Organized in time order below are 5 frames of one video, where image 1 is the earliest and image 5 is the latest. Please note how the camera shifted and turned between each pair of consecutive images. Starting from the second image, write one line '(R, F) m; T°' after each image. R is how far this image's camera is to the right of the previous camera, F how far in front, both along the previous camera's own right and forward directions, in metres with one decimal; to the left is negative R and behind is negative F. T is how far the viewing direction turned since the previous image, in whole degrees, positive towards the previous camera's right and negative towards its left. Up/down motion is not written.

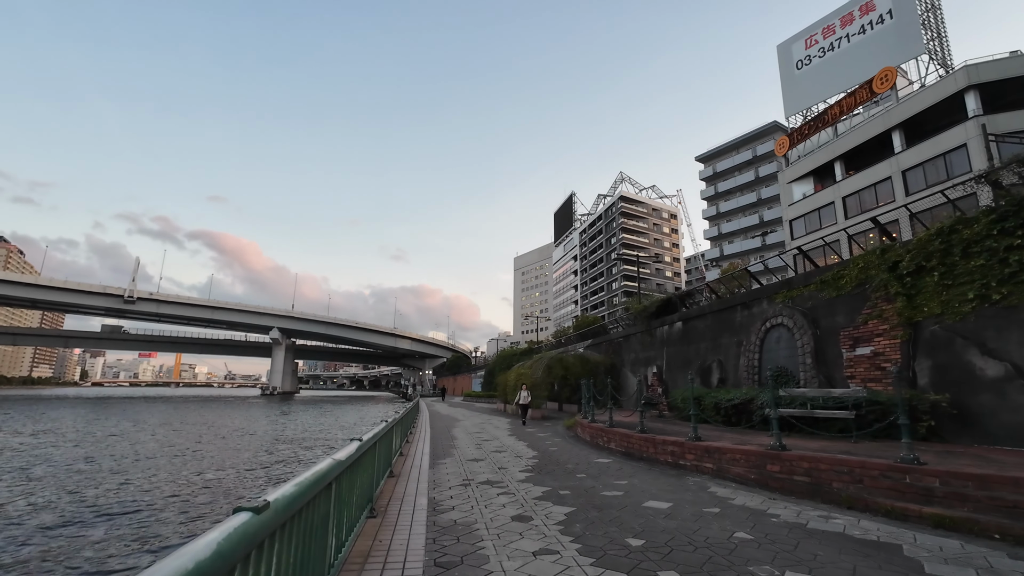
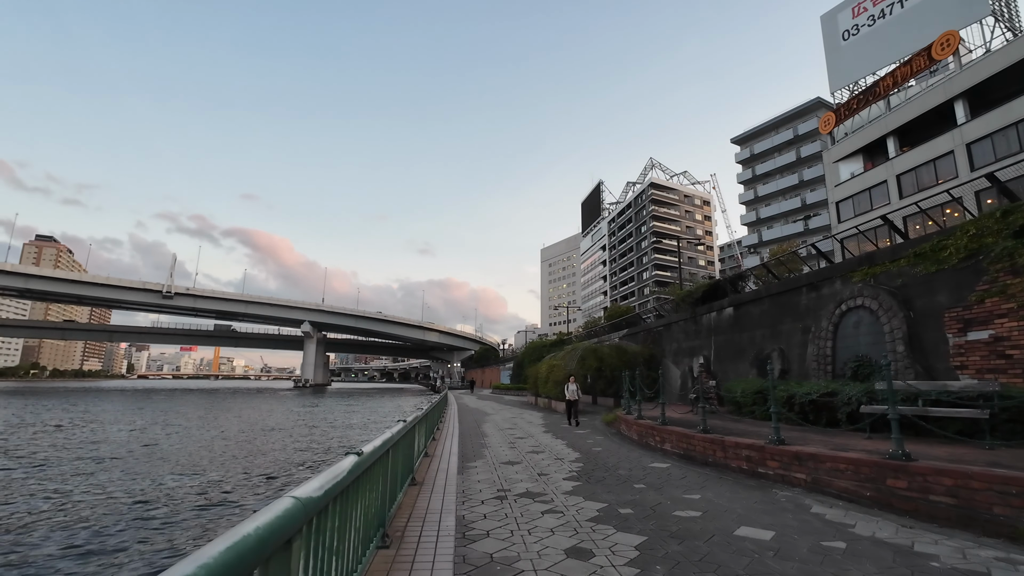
(-0.2, +1.3) m; -3°
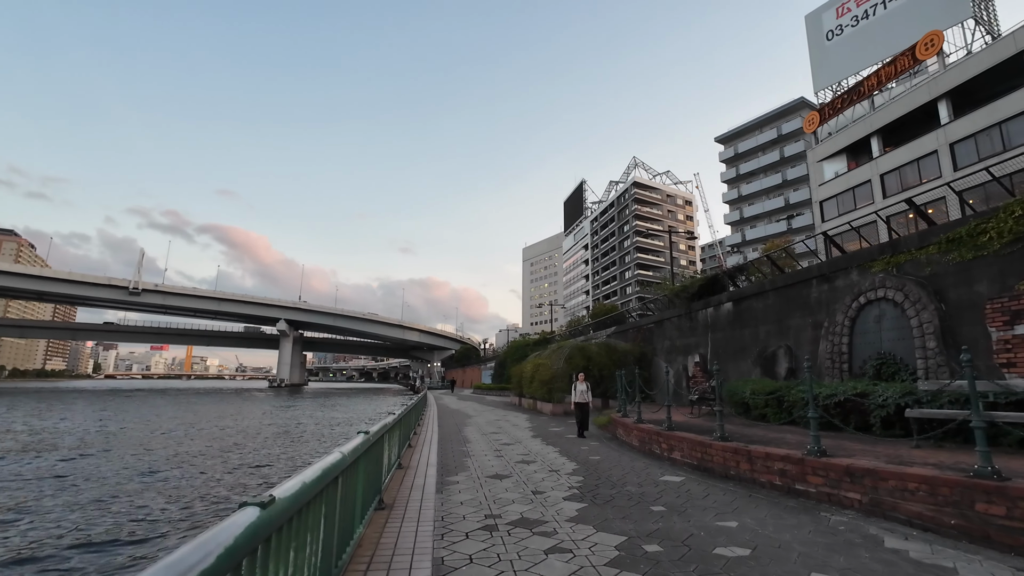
(-0.1, +1.2) m; +2°
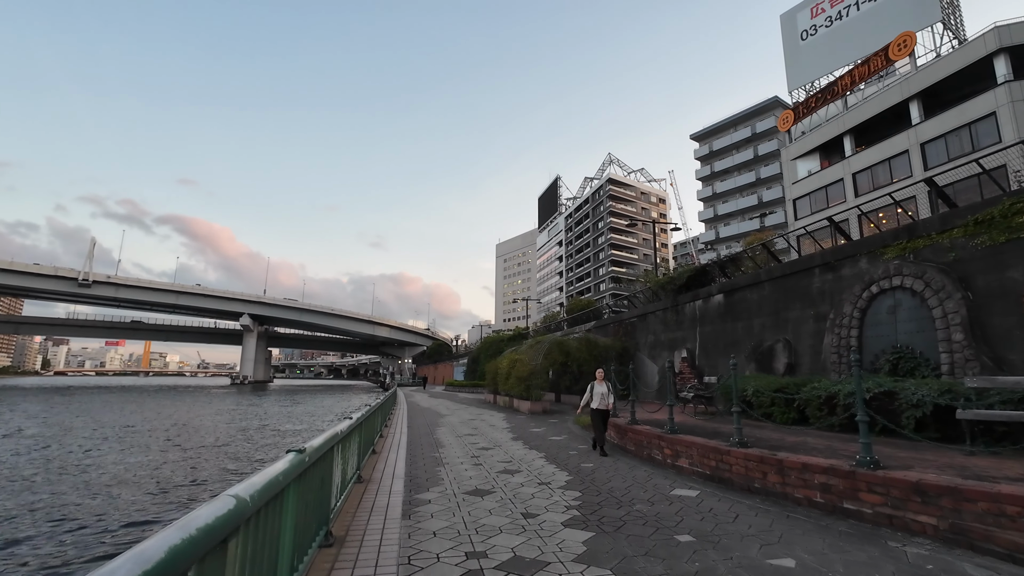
(-0.2, +1.2) m; +3°
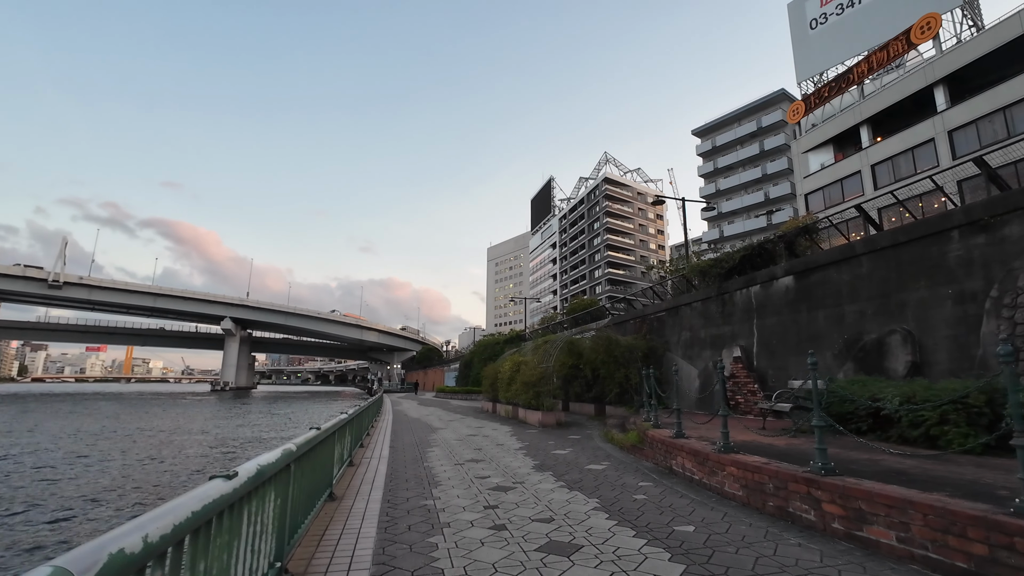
(-0.5, +3.1) m; +1°
